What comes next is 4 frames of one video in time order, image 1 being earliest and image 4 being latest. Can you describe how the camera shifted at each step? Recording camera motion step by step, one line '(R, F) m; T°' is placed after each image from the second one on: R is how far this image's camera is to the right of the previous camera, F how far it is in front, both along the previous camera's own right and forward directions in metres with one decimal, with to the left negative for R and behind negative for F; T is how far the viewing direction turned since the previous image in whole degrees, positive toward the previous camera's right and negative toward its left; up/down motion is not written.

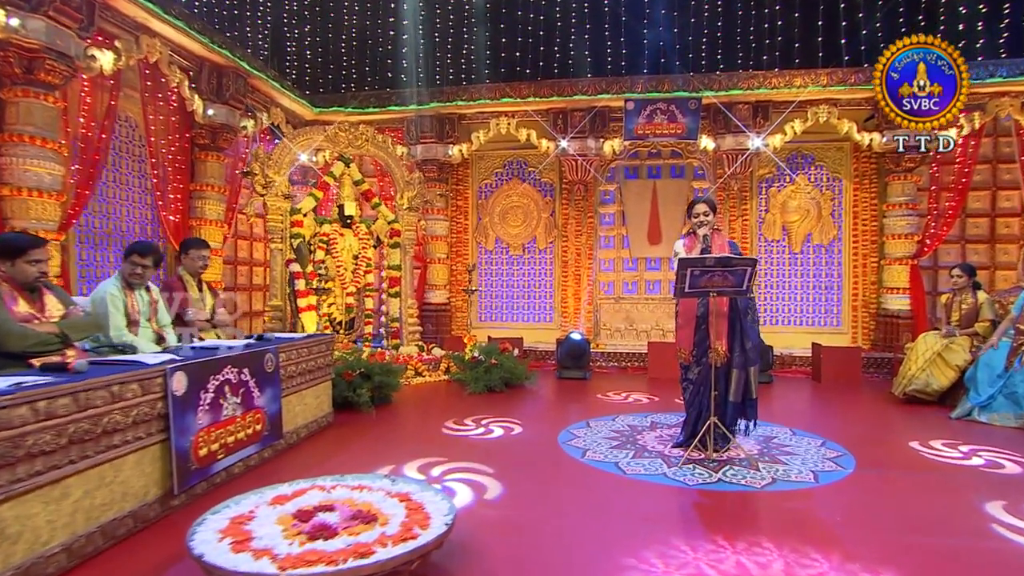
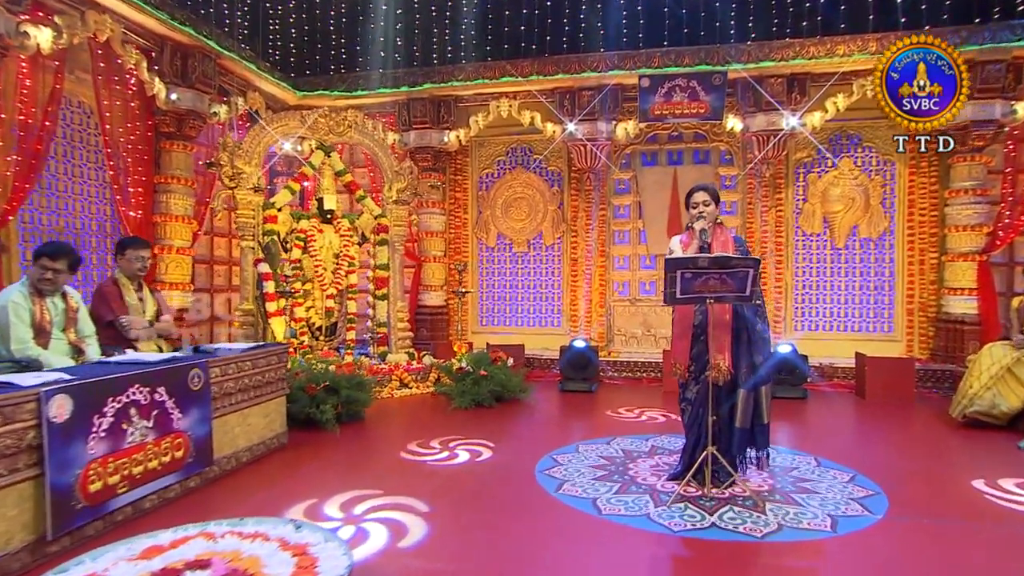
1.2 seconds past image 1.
(+0.7, +0.9) m; -5°
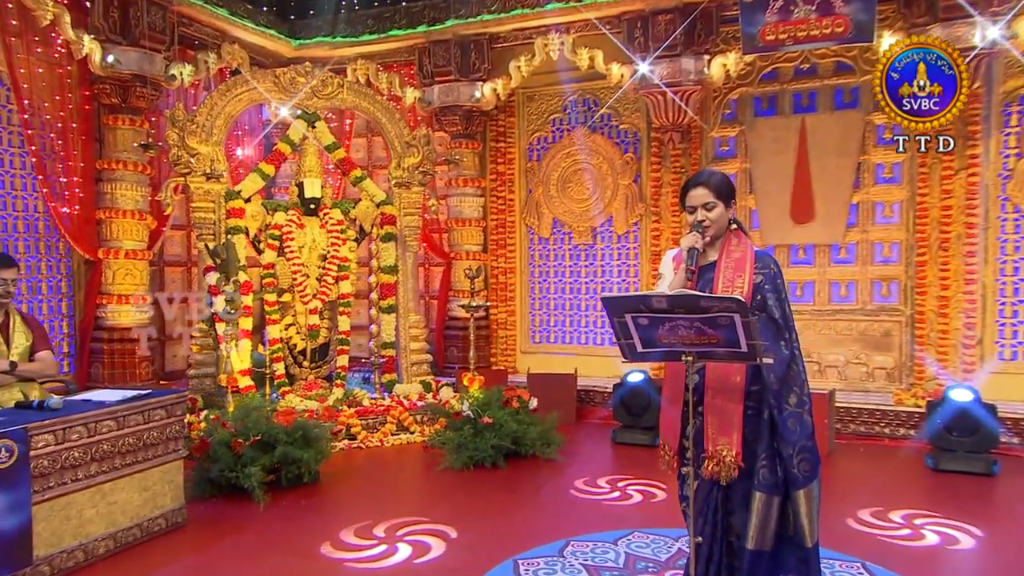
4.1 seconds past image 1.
(+1.2, +2.3) m; -15°
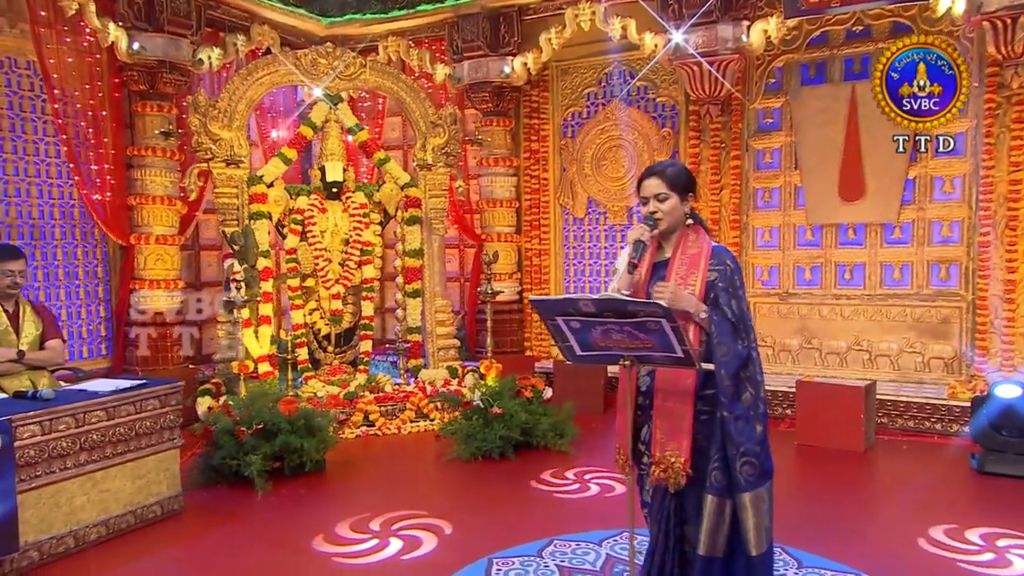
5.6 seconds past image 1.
(+0.4, +0.2) m; -6°
